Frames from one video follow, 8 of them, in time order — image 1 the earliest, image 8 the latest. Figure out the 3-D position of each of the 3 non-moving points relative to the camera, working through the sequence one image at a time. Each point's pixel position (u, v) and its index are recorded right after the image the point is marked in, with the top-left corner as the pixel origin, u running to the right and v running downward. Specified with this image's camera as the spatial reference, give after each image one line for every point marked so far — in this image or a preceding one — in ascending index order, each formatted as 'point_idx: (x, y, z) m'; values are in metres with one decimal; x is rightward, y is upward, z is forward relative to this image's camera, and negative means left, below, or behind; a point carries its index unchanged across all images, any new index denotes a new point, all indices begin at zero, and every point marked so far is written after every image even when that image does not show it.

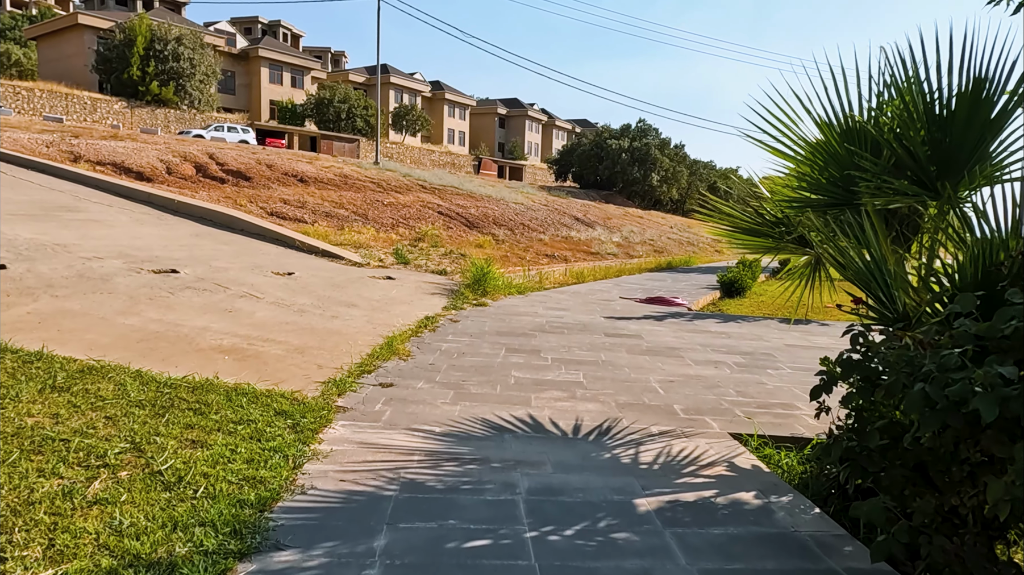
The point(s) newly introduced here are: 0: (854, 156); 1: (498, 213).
0: (+1.6, +0.6, +3.0) m
1: (-0.4, +2.2, +19.7) m
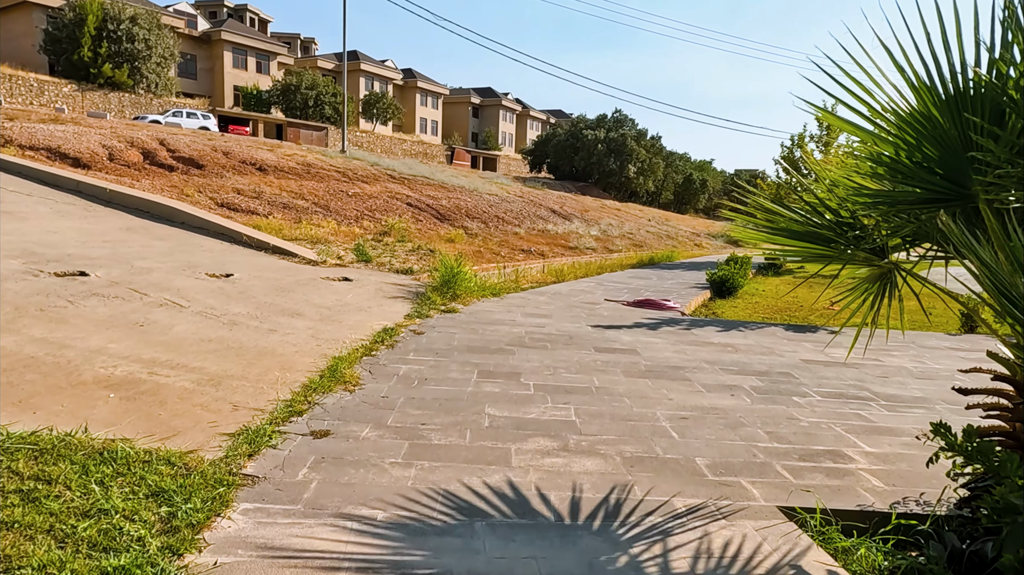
0: (+1.5, +0.5, +2.1) m
1: (-1.2, +2.3, +18.7) m
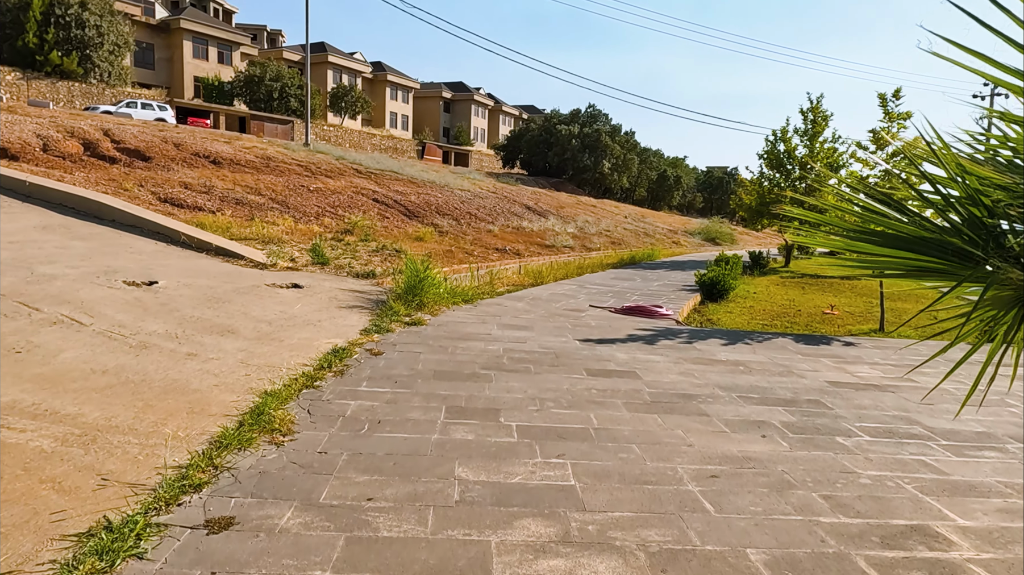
0: (+1.4, +0.4, +1.3) m
1: (-1.9, +2.3, +17.7) m
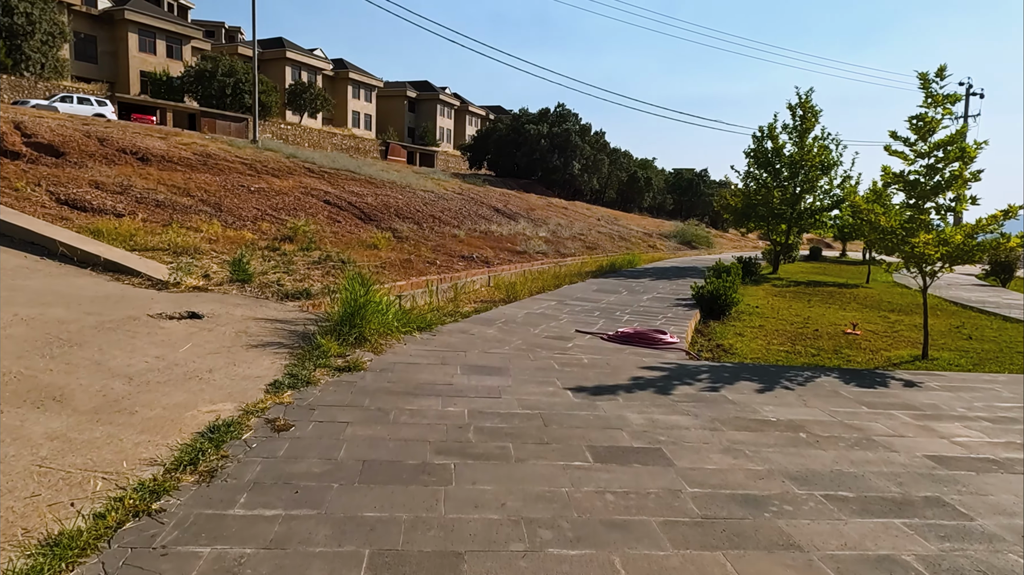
0: (+1.5, +0.2, -0.1) m
1: (-2.7, +2.1, +16.2) m
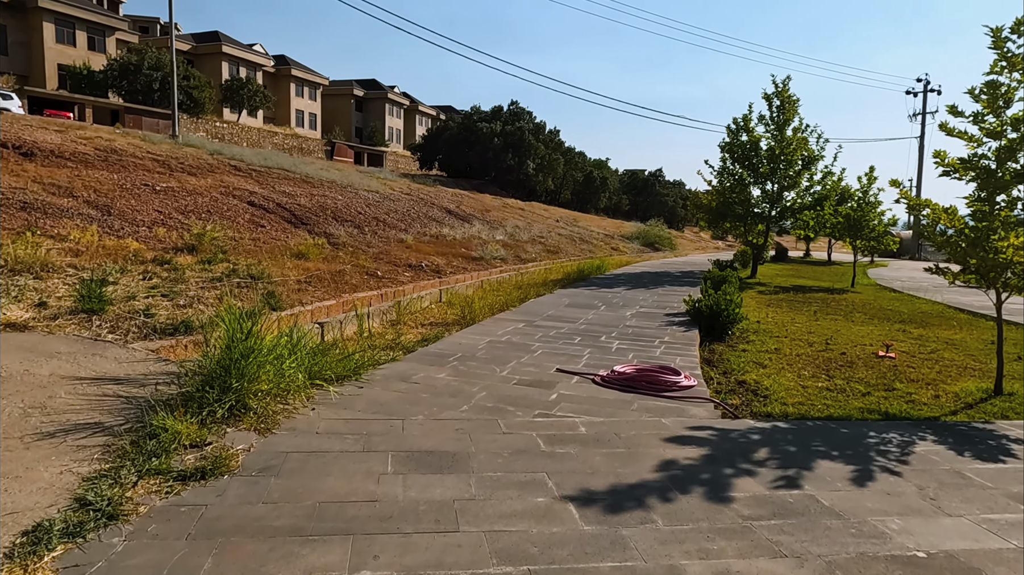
0: (+1.6, +0.1, -1.6) m
1: (-3.7, +1.8, +14.3) m
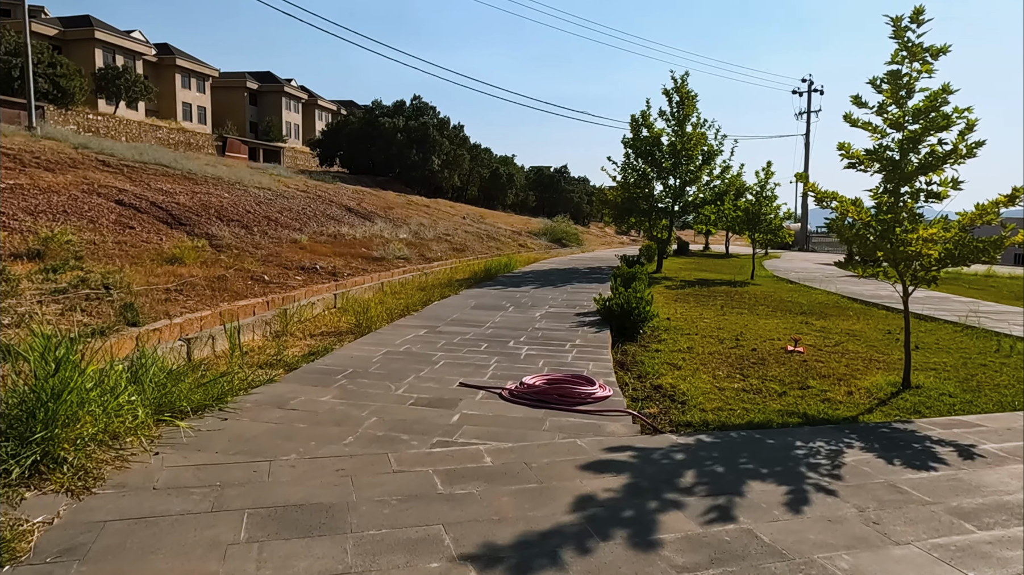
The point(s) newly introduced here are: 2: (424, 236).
0: (+1.8, +0.1, -1.8) m
1: (-5.7, +1.7, +13.2) m
2: (-2.3, +1.3, +17.0) m
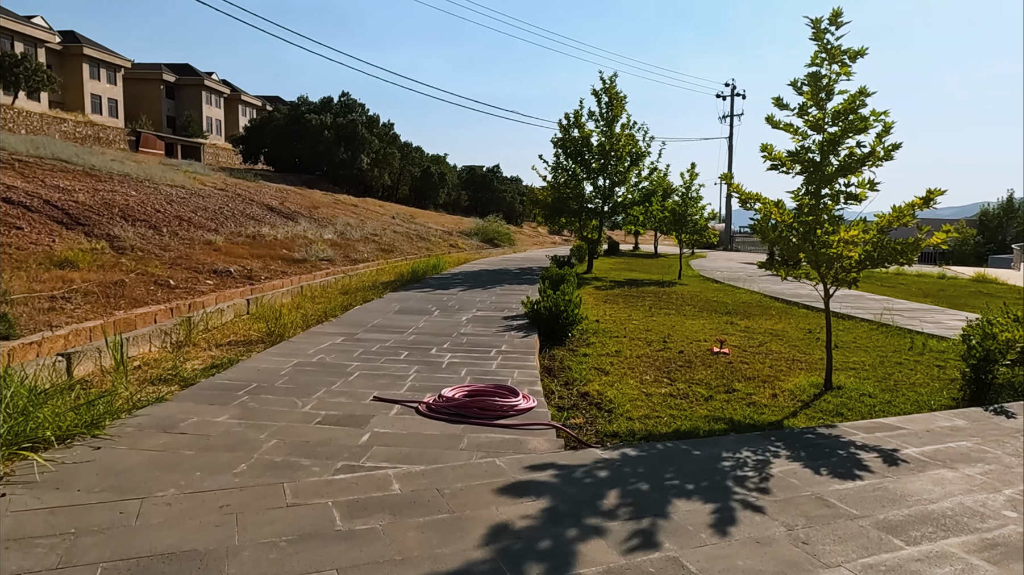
0: (+1.9, +0.1, -1.9) m
1: (-7.0, +1.6, +12.3) m
2: (-4.0, +1.3, +16.4) m
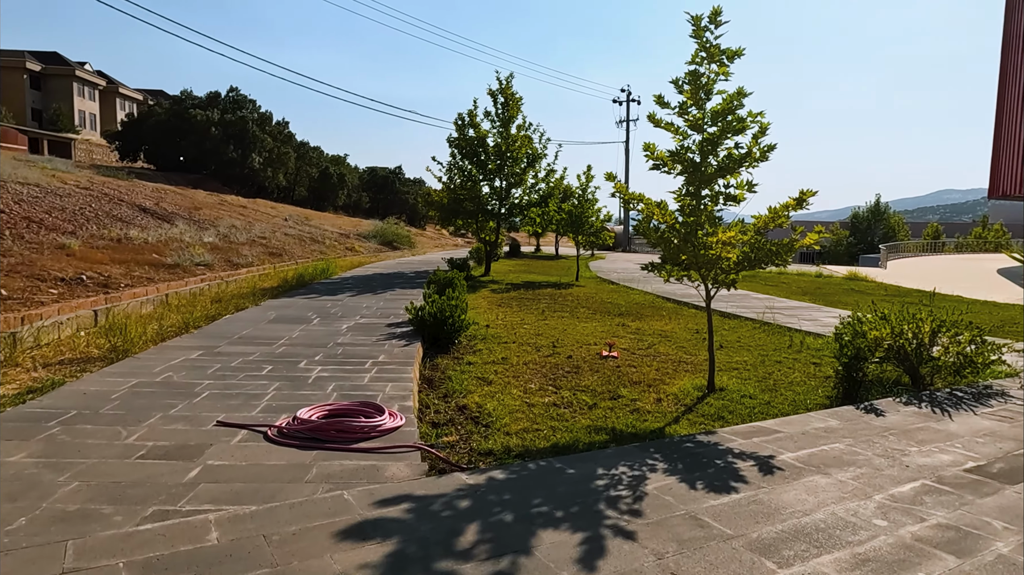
0: (+1.9, +0.1, -1.9) m
1: (-8.9, +1.5, +10.9) m
2: (-6.5, +1.1, +15.4) m
